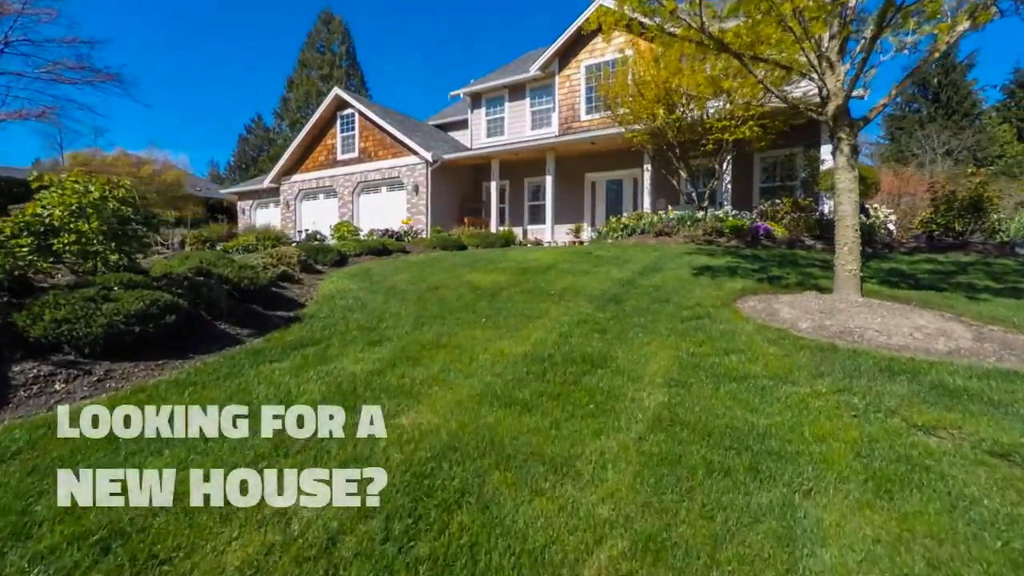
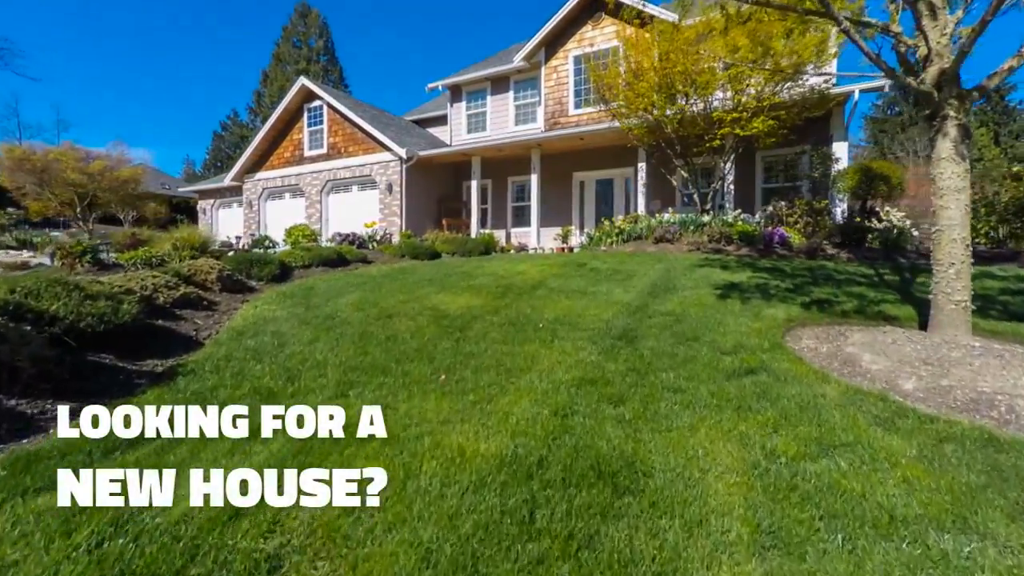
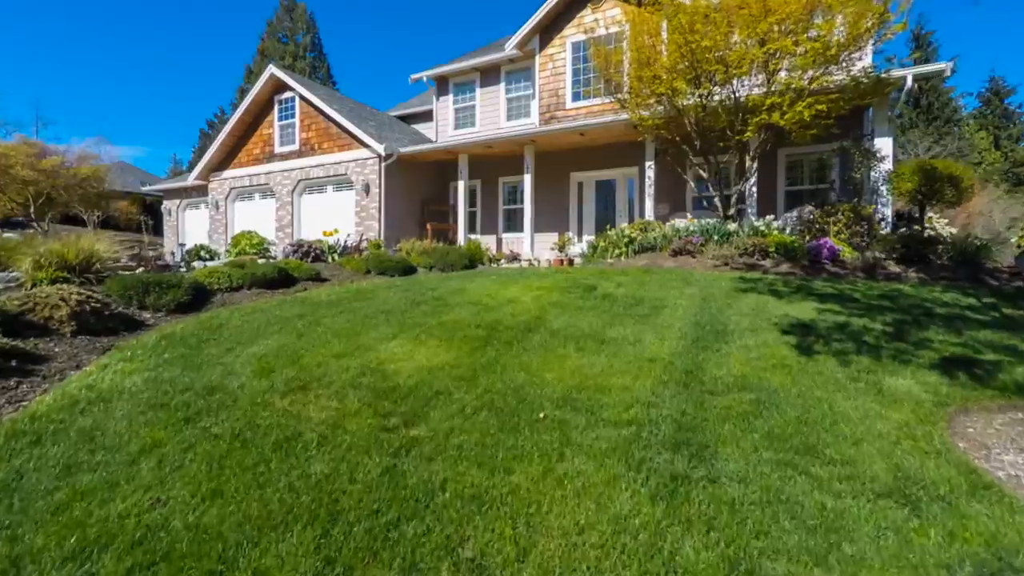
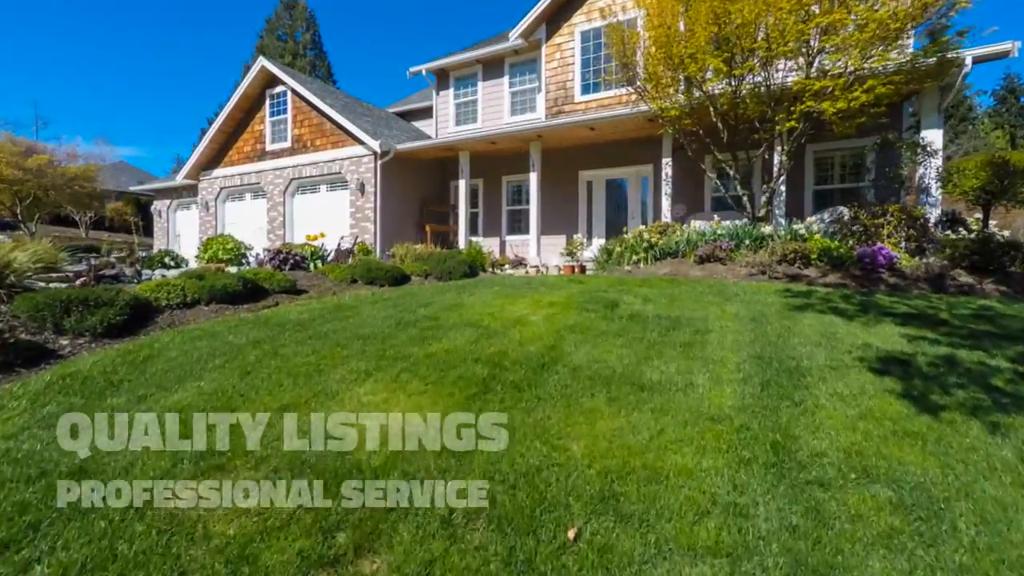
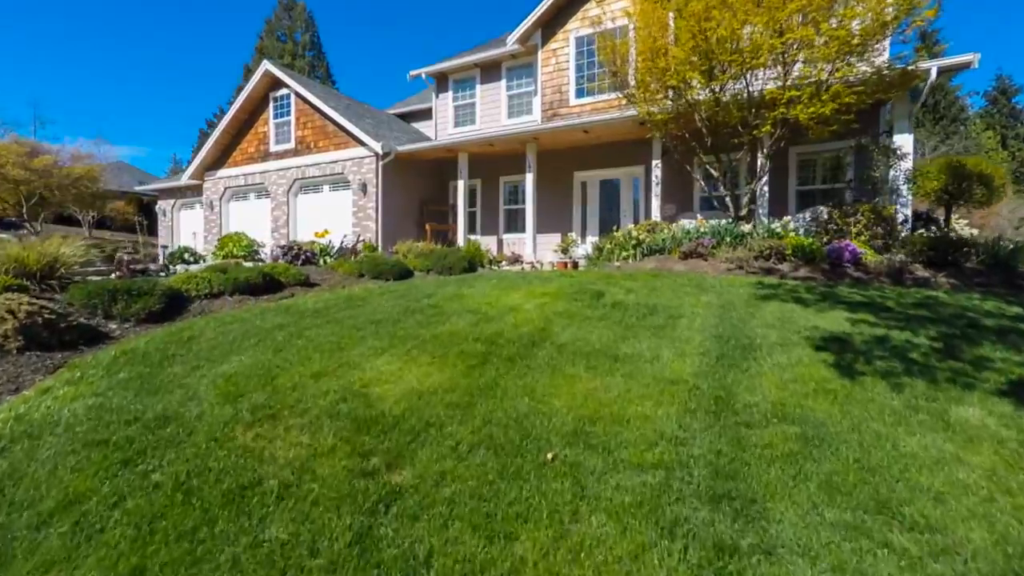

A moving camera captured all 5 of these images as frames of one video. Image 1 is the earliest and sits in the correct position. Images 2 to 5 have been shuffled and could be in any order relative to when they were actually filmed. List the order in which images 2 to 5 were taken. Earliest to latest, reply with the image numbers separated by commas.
2, 3, 5, 4
